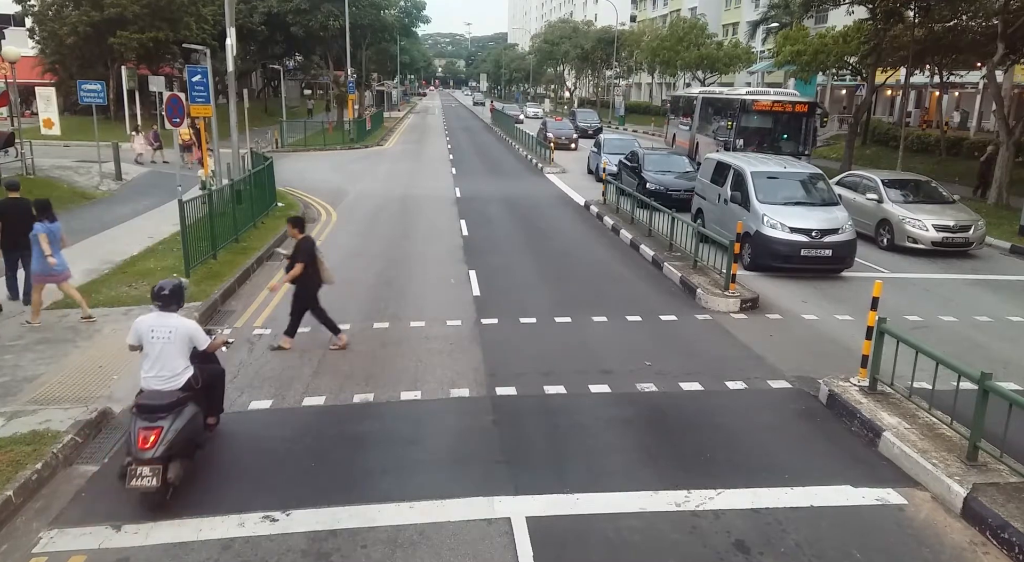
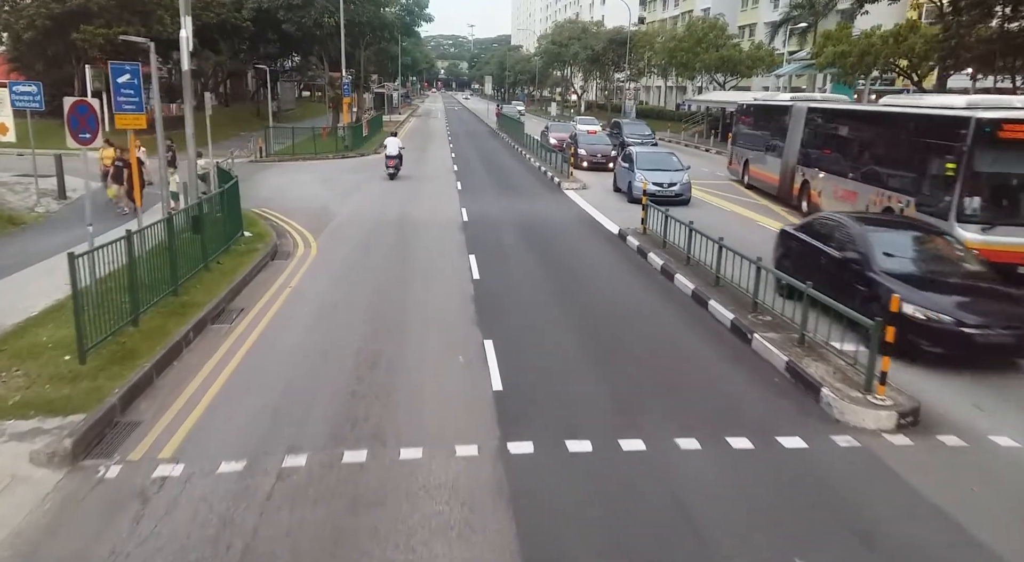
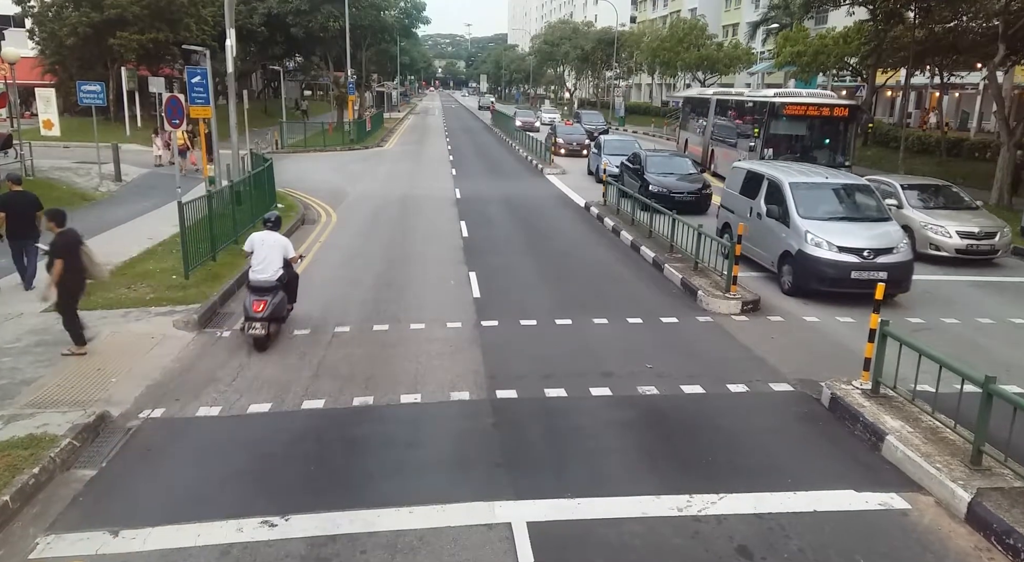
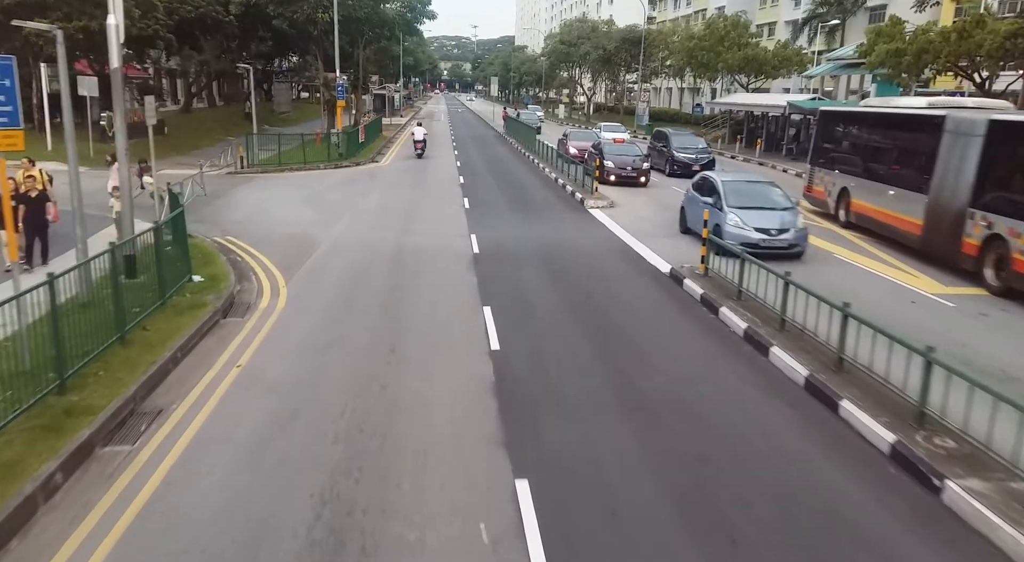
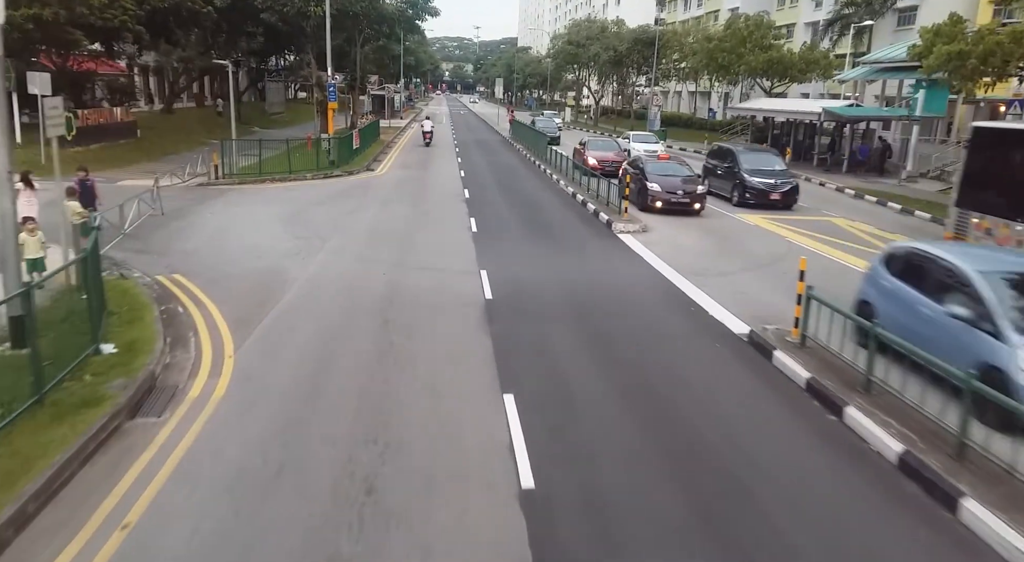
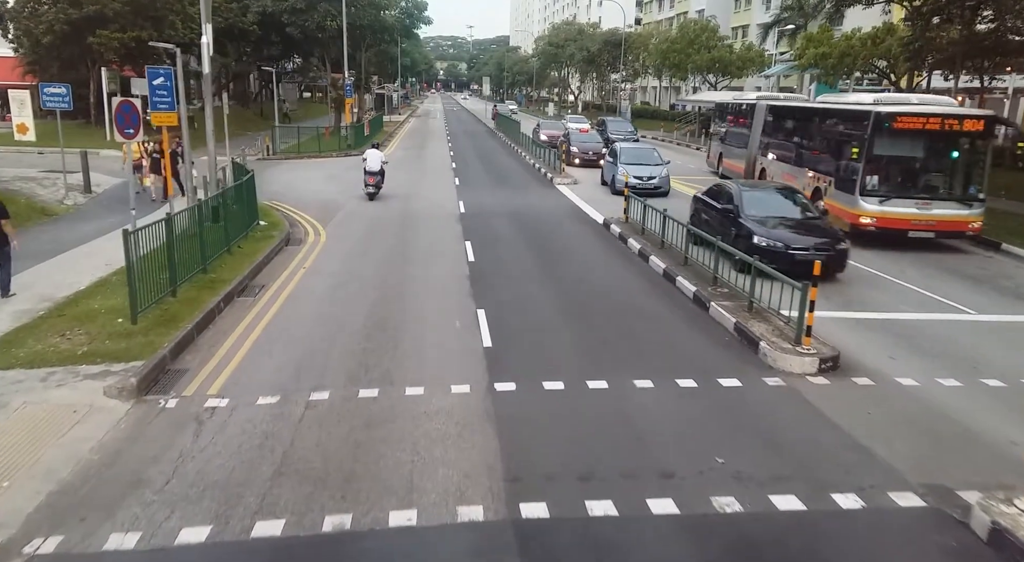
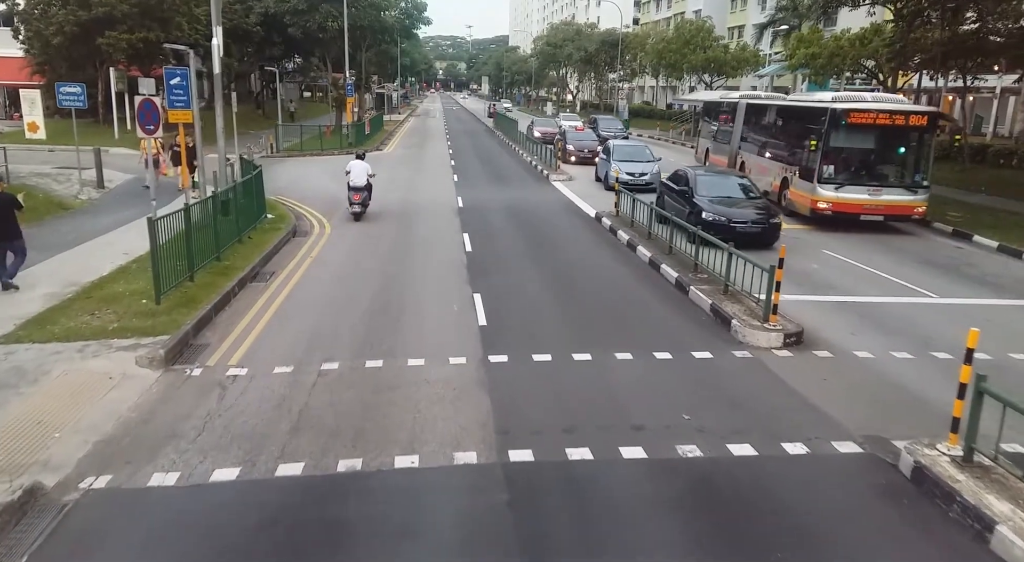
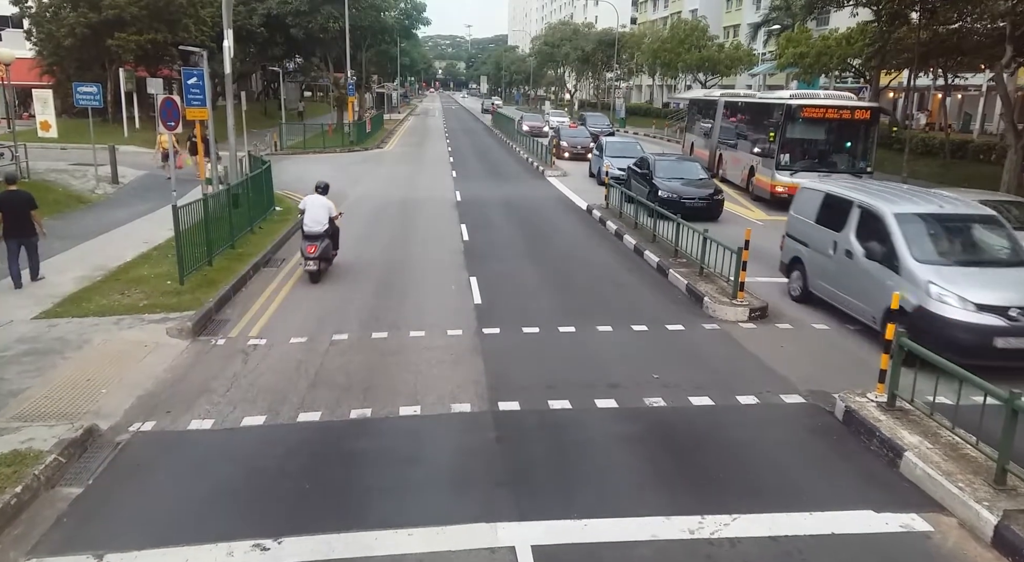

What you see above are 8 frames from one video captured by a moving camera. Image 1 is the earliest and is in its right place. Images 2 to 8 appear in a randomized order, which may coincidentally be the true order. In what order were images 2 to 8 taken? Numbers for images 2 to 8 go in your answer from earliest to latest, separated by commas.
3, 8, 7, 6, 2, 4, 5
